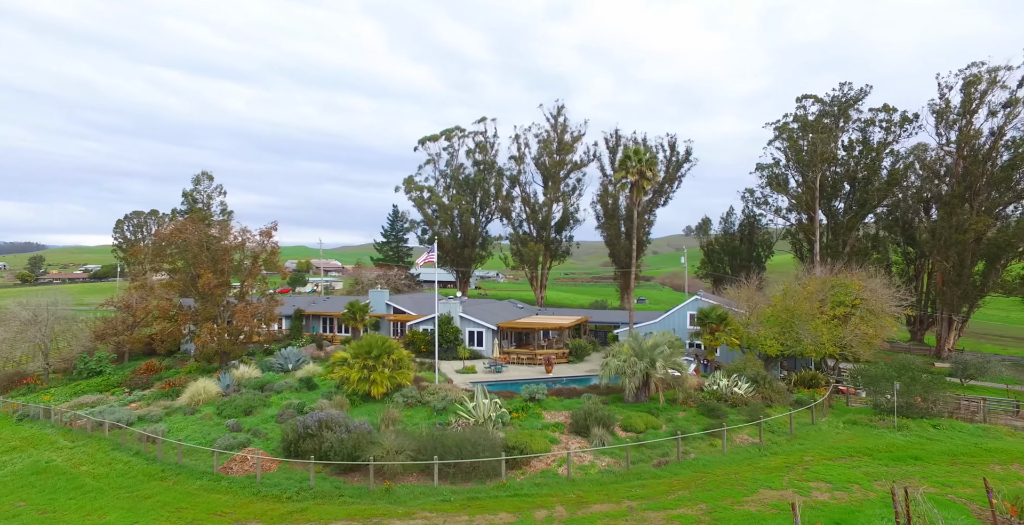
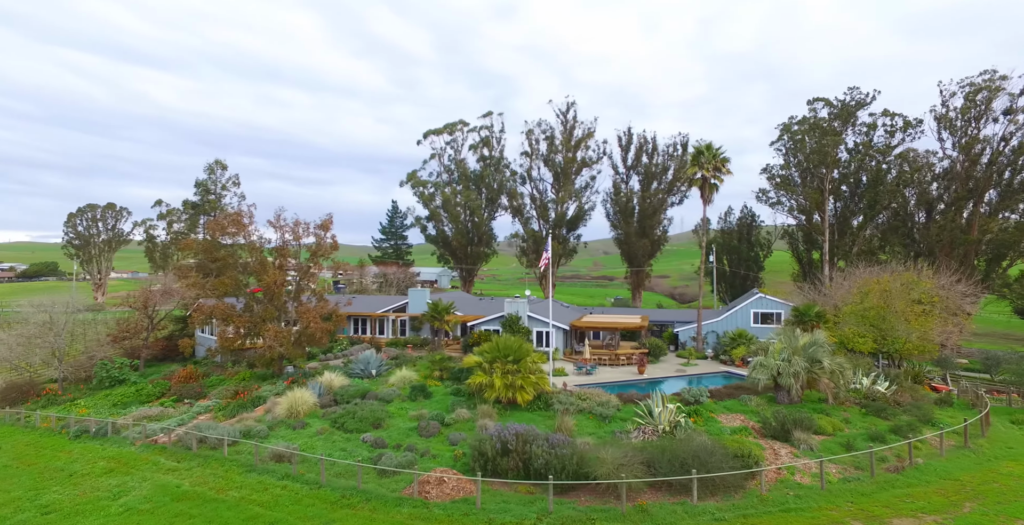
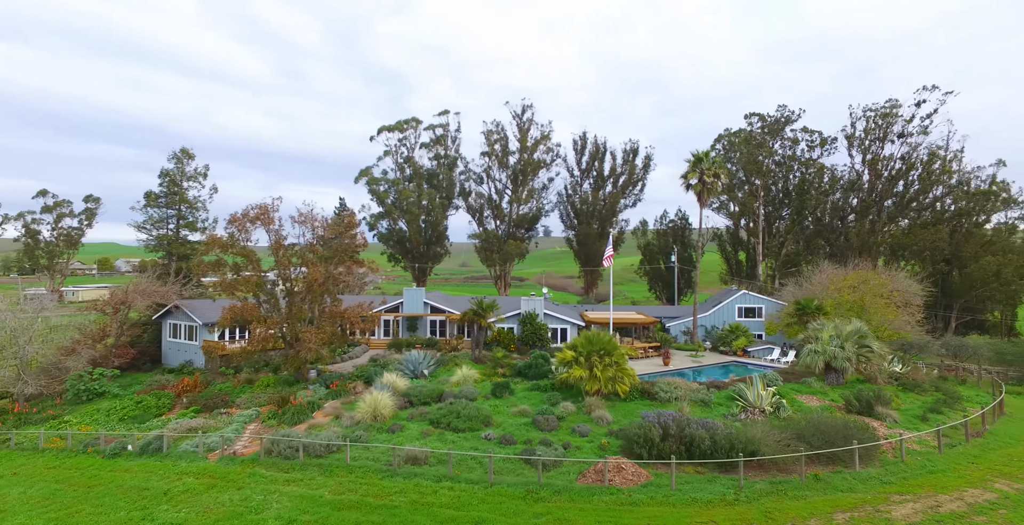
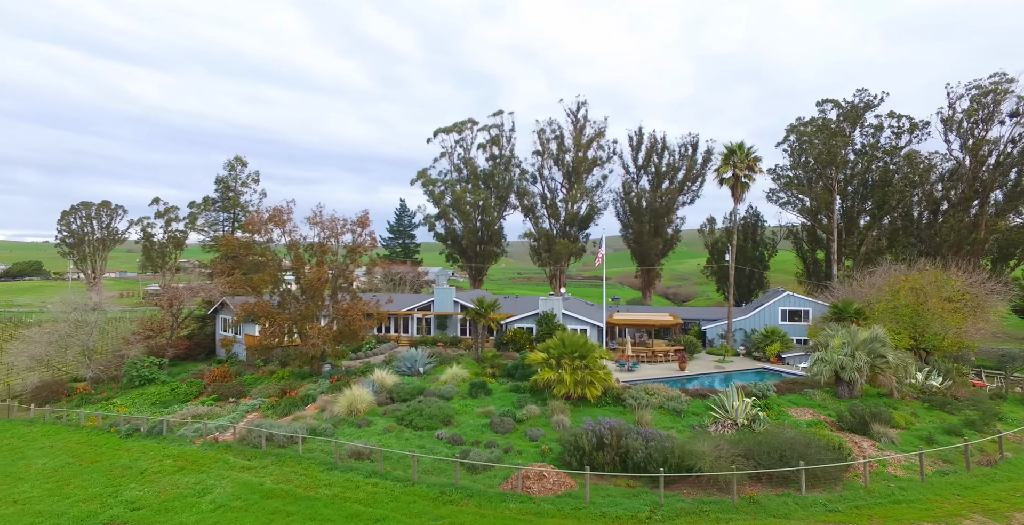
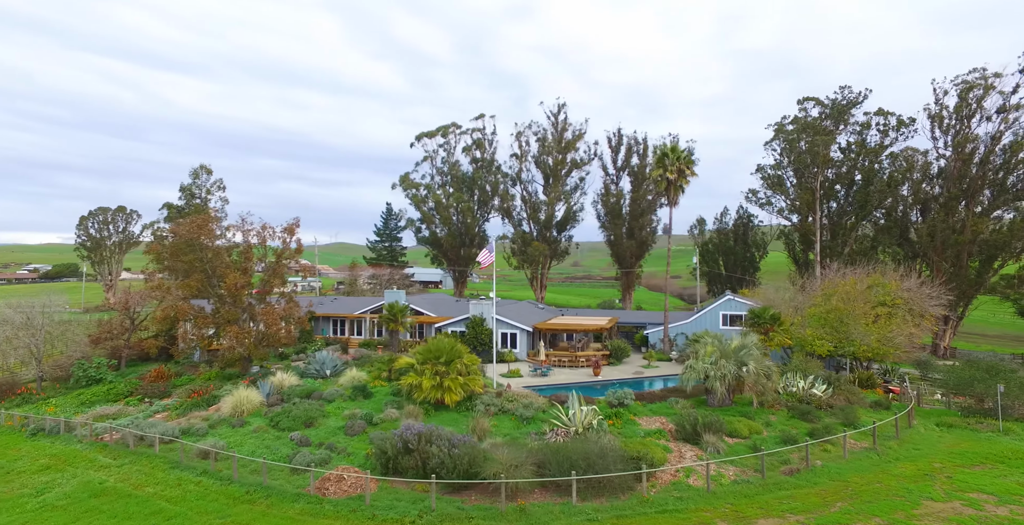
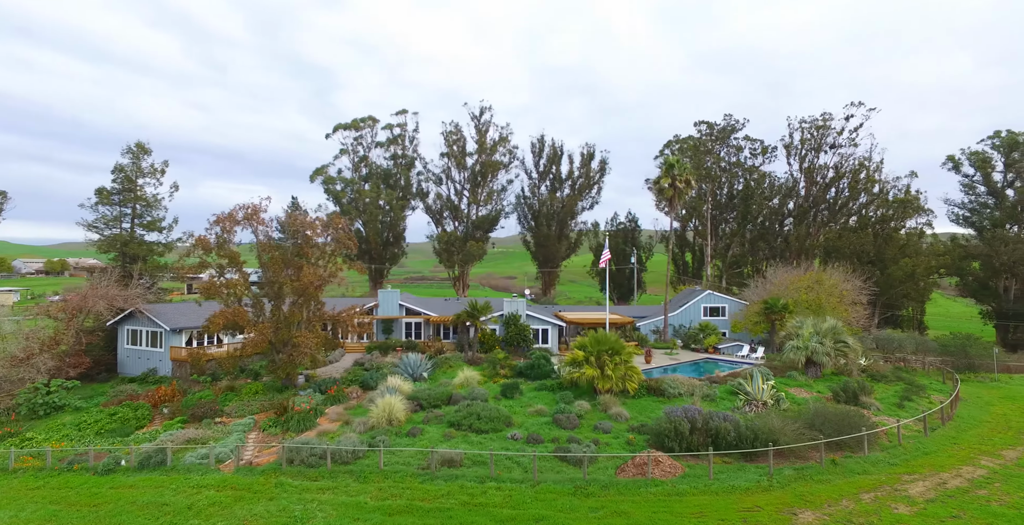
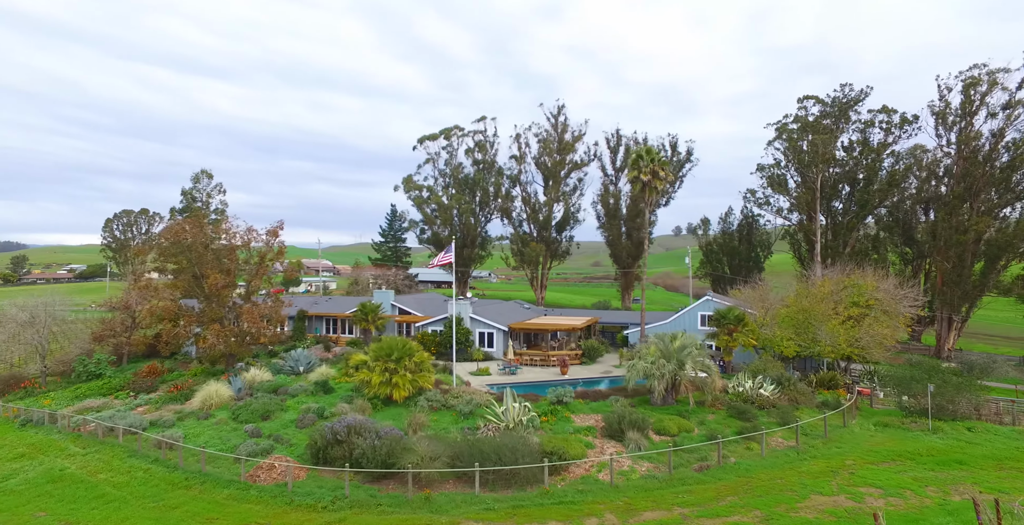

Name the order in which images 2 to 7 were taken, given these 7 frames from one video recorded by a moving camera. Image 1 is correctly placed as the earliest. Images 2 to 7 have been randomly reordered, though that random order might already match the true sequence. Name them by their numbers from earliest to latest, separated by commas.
7, 5, 2, 4, 3, 6
